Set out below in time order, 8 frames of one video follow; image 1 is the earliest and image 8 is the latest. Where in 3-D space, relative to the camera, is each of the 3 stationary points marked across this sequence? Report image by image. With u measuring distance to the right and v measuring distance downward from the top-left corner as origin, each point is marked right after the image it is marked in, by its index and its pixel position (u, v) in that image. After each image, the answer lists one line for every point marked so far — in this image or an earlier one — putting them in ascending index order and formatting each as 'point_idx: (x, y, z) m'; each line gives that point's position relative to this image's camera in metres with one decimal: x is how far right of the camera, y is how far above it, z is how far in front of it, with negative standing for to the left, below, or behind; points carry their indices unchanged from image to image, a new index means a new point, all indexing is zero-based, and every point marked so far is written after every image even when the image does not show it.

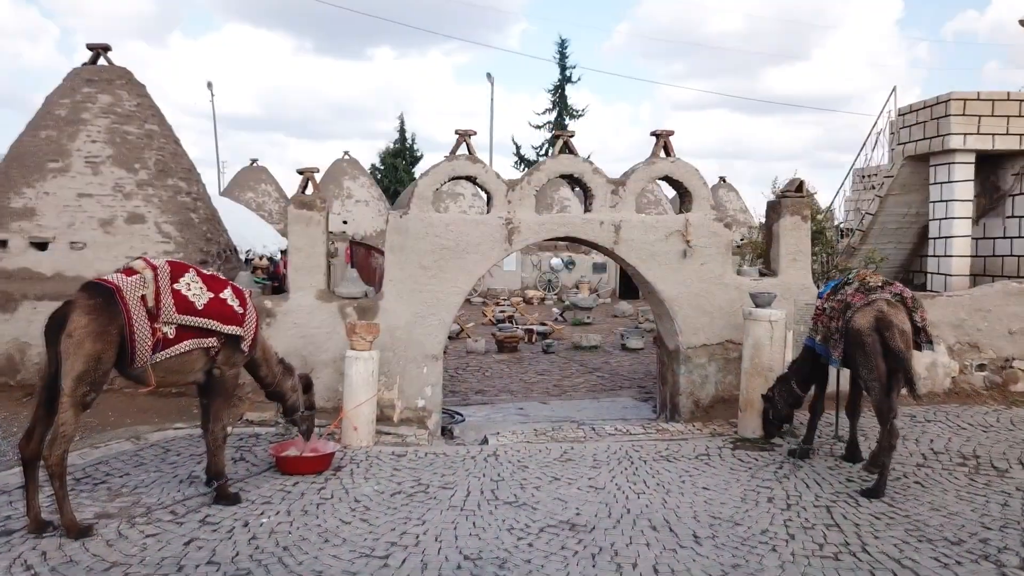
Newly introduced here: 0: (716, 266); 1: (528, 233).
0: (+1.8, +0.2, +7.1) m
1: (+0.1, +0.5, +7.0) m
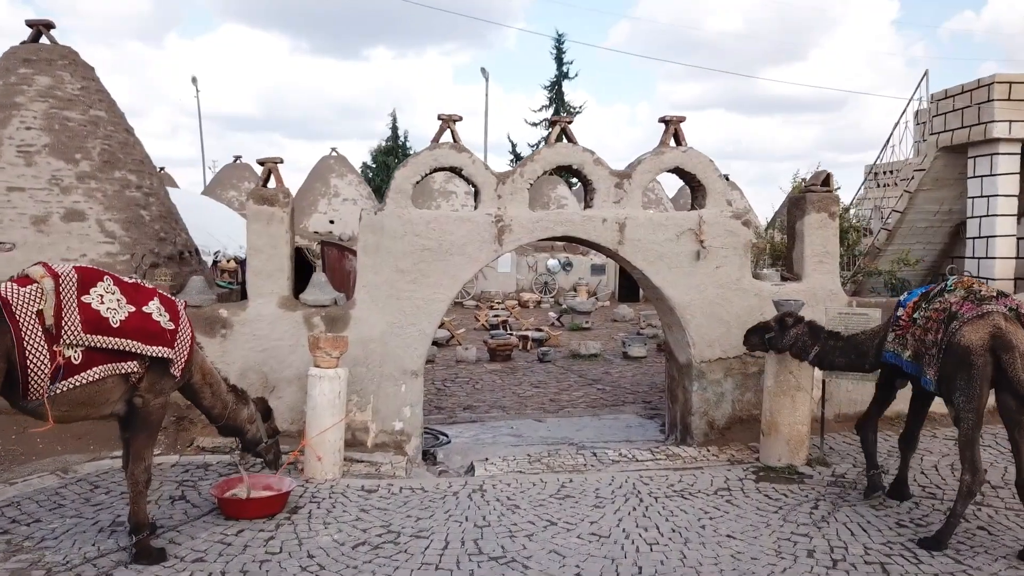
0: (+1.7, +0.1, +6.3) m
1: (+0.1, +0.4, +6.1) m
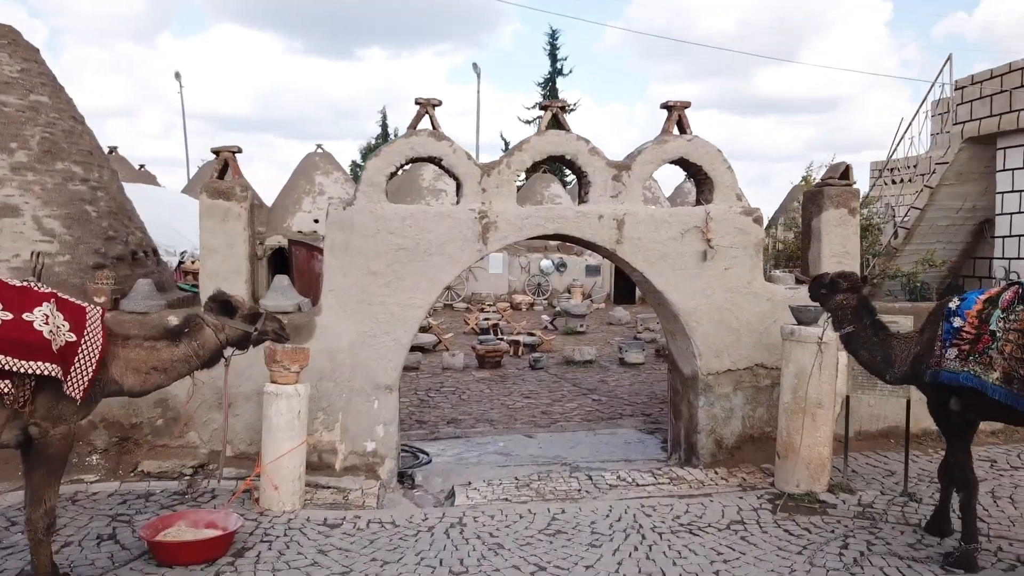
0: (+1.6, +0.1, +5.7) m
1: (0.0, +0.4, +5.5) m
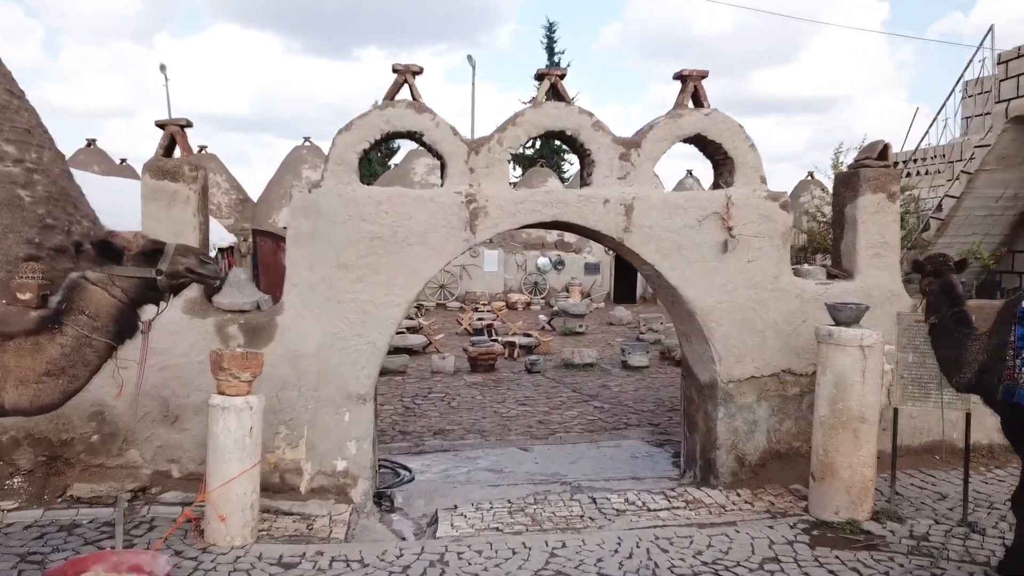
0: (+1.6, +0.1, +5.0) m
1: (-0.1, +0.4, +4.8) m
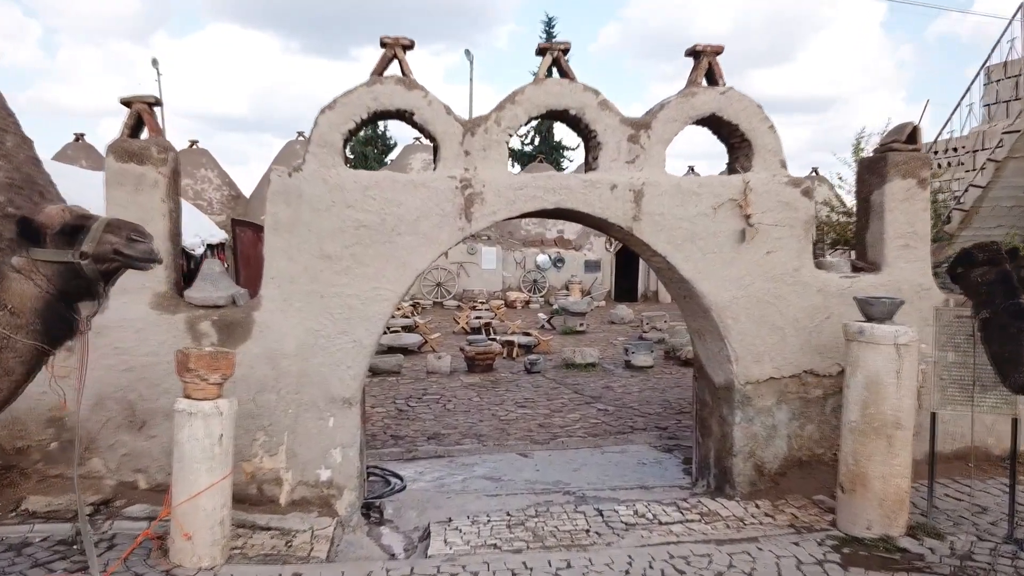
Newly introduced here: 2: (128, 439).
0: (+1.5, +0.2, +4.6) m
1: (-0.1, +0.5, +4.4) m
2: (-1.9, -0.8, +4.1) m
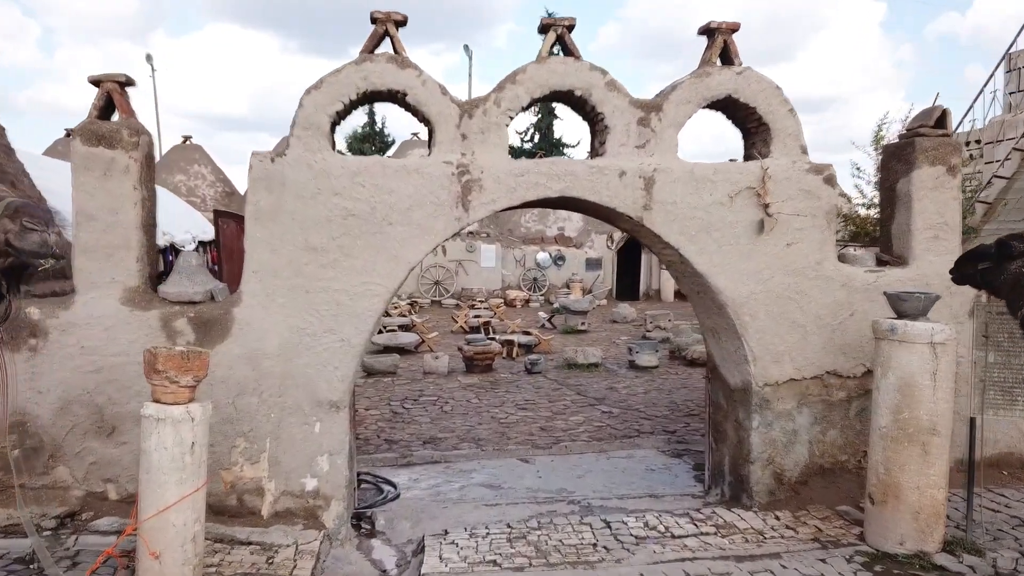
0: (+1.5, +0.2, +4.3) m
1: (-0.1, +0.5, +4.1) m
2: (-1.9, -0.7, +3.8) m
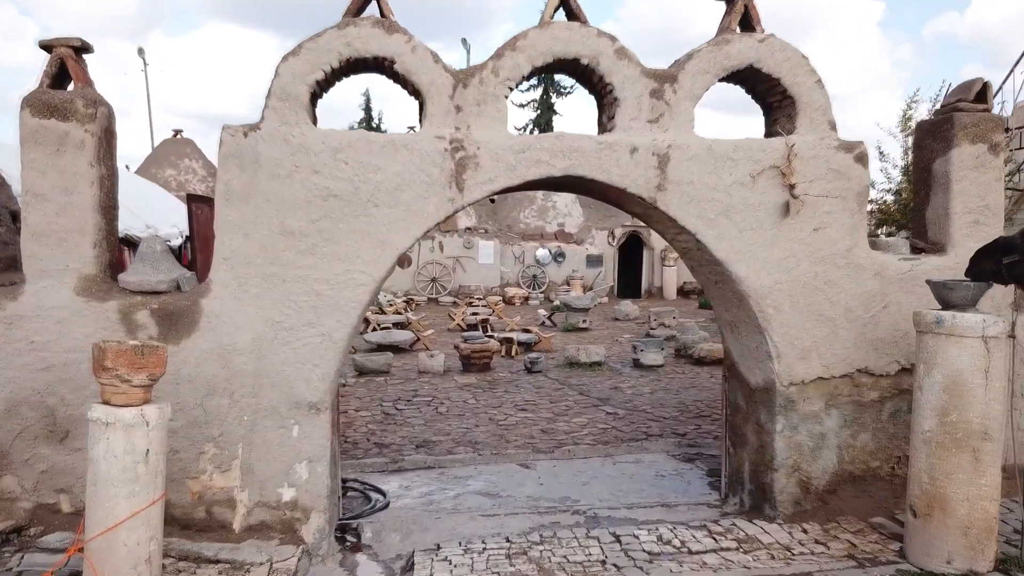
0: (+1.5, +0.3, +3.9) m
1: (-0.1, +0.5, +3.7) m
2: (-1.9, -0.7, +3.4) m
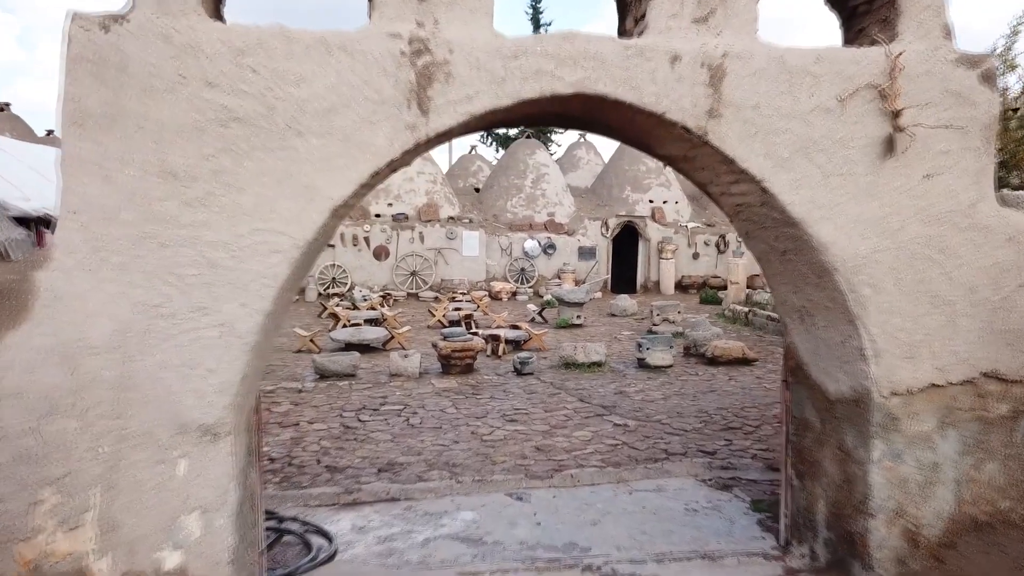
0: (+1.5, +0.4, +2.8) m
1: (-0.1, +0.6, +2.5) m
2: (-2.0, -0.6, +2.2) m
